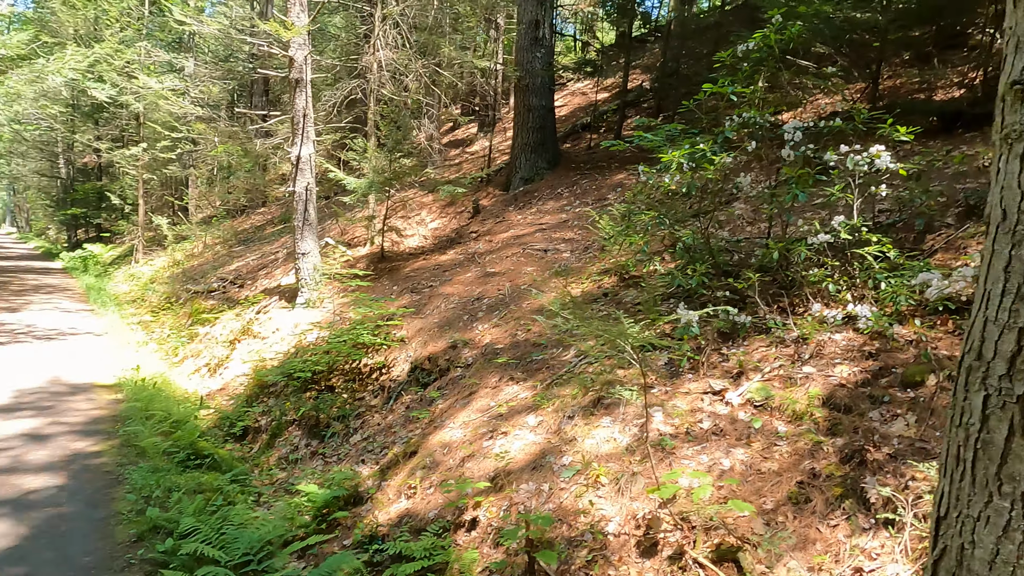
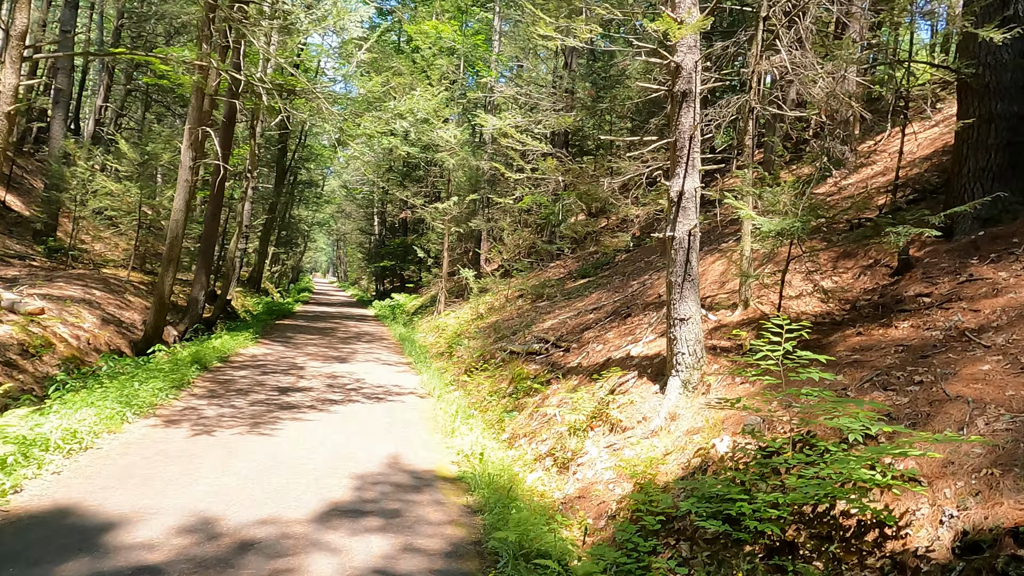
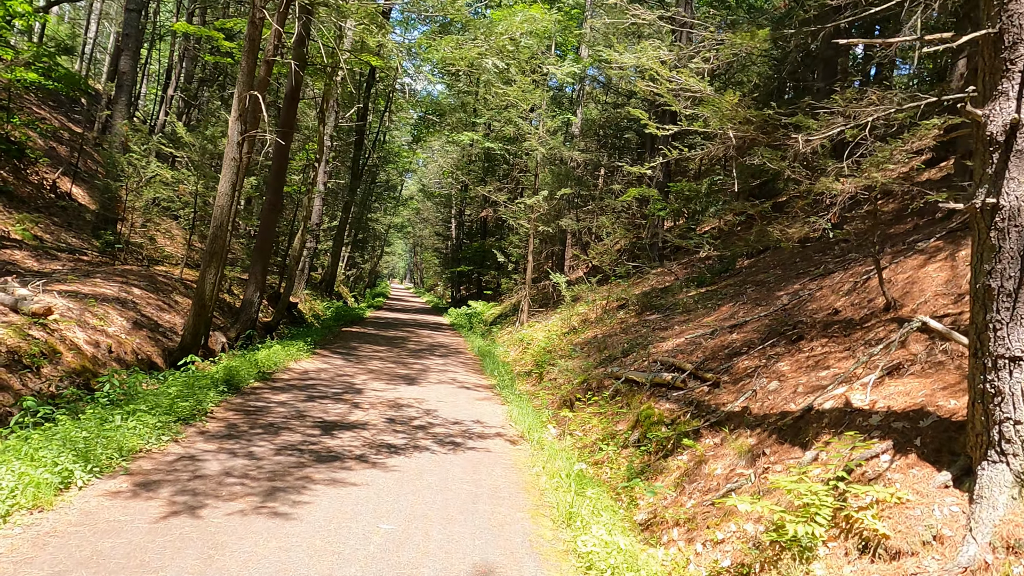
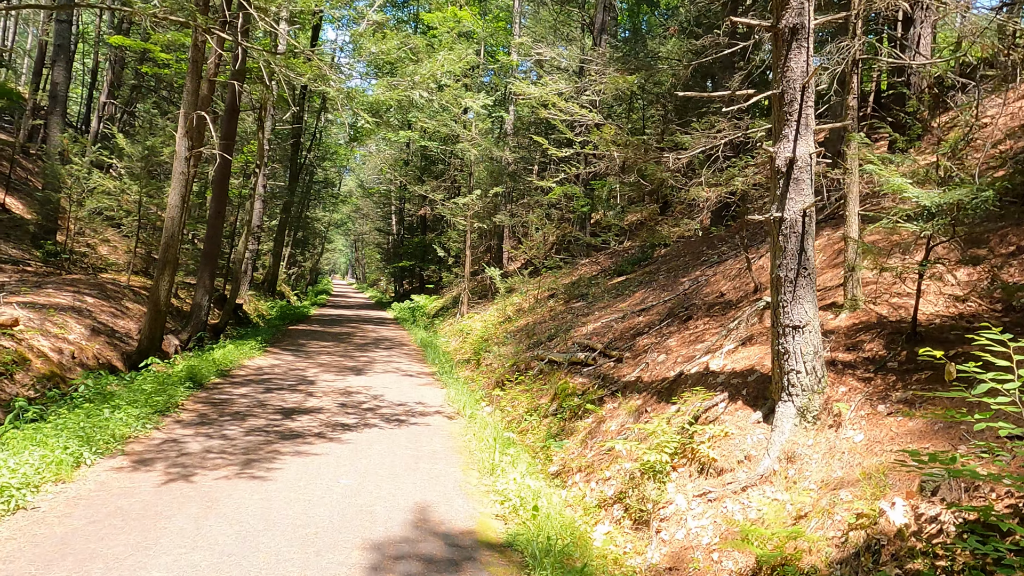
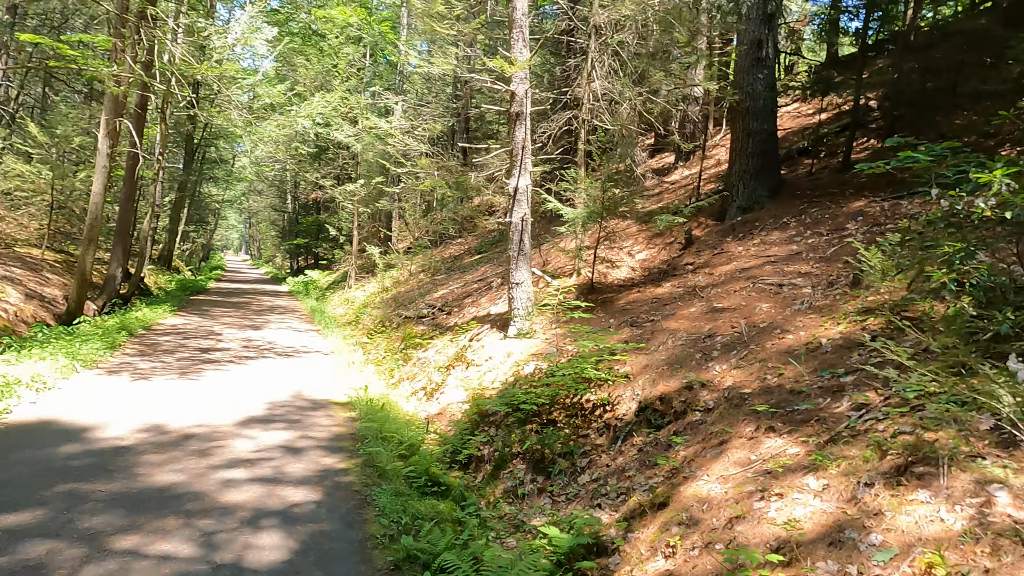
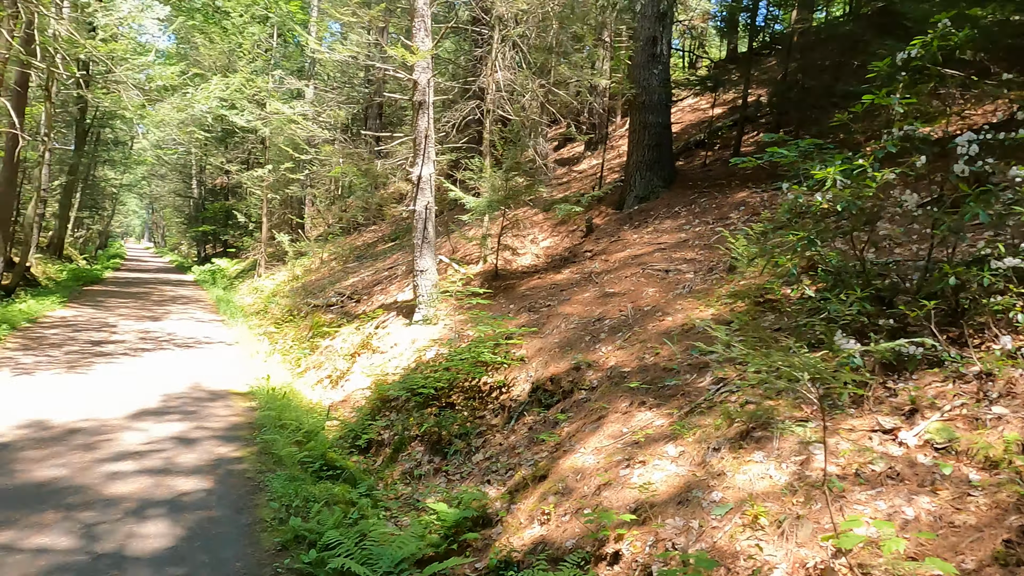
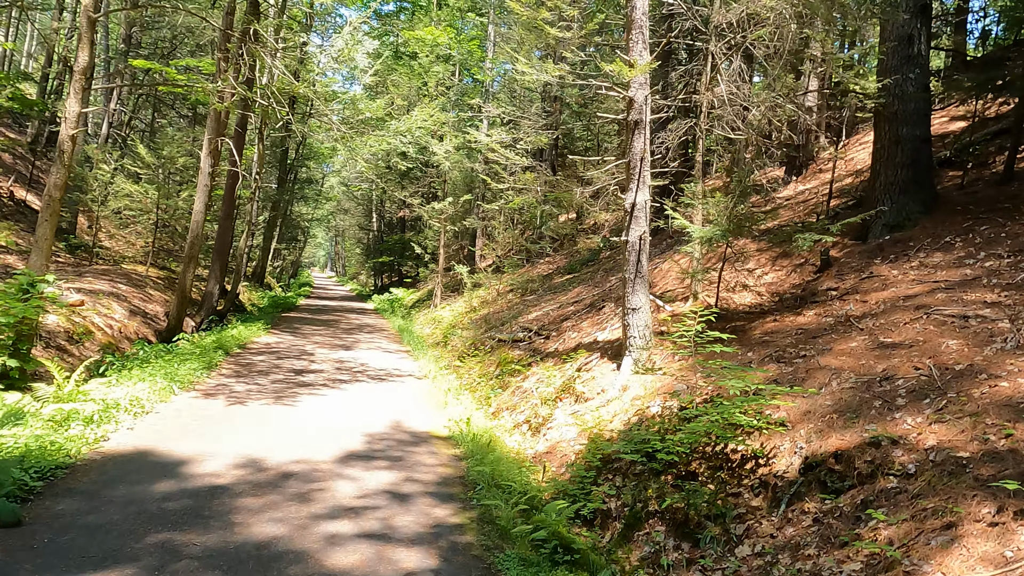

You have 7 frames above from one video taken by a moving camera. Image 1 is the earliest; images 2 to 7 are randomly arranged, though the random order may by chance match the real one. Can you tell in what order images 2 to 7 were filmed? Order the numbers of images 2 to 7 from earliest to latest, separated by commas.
6, 5, 7, 2, 4, 3
